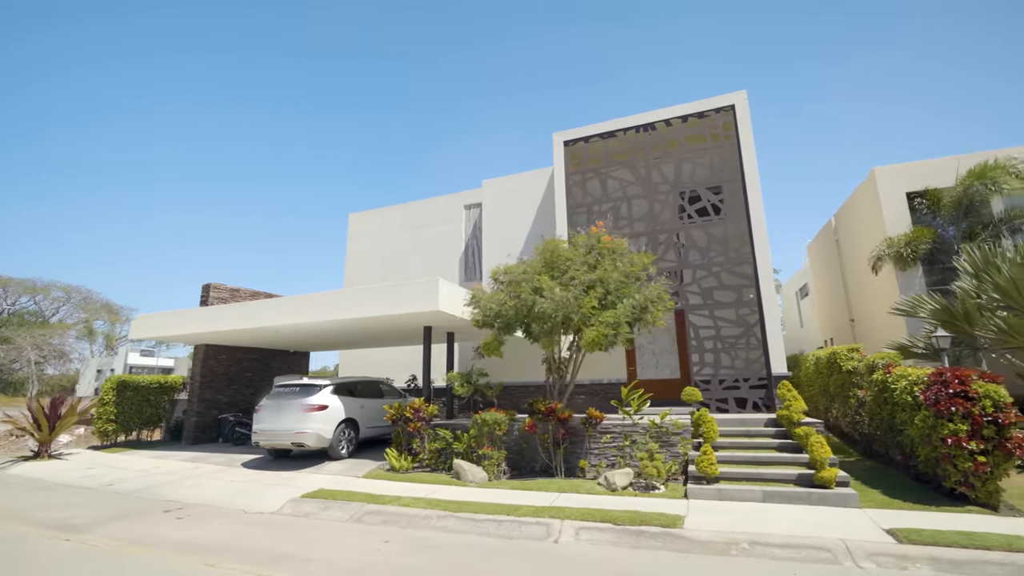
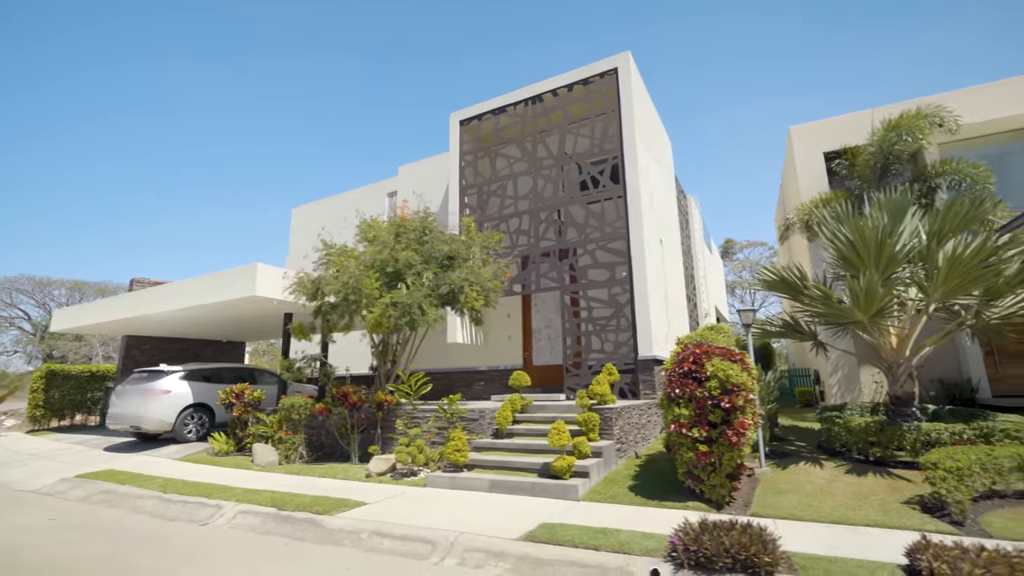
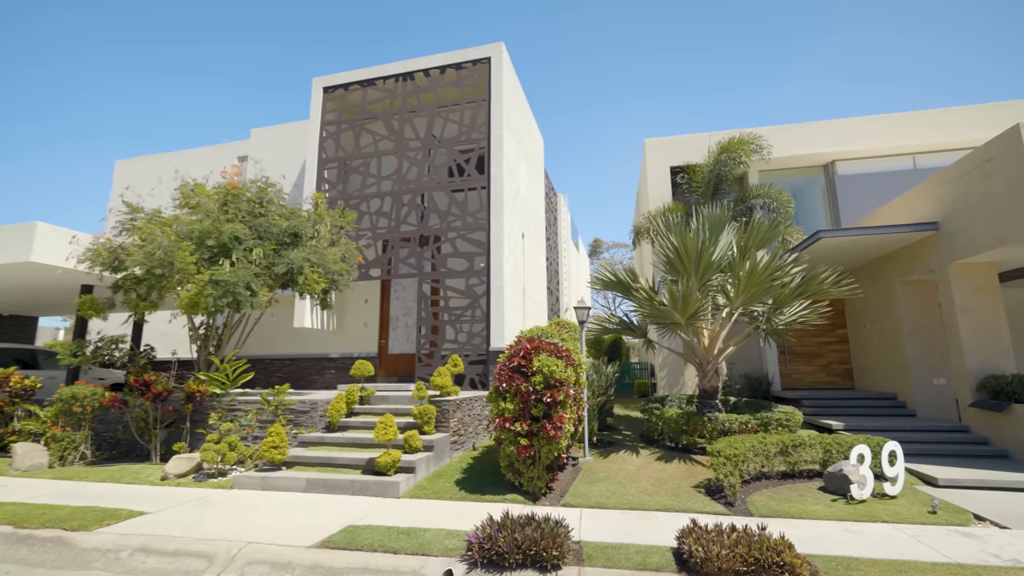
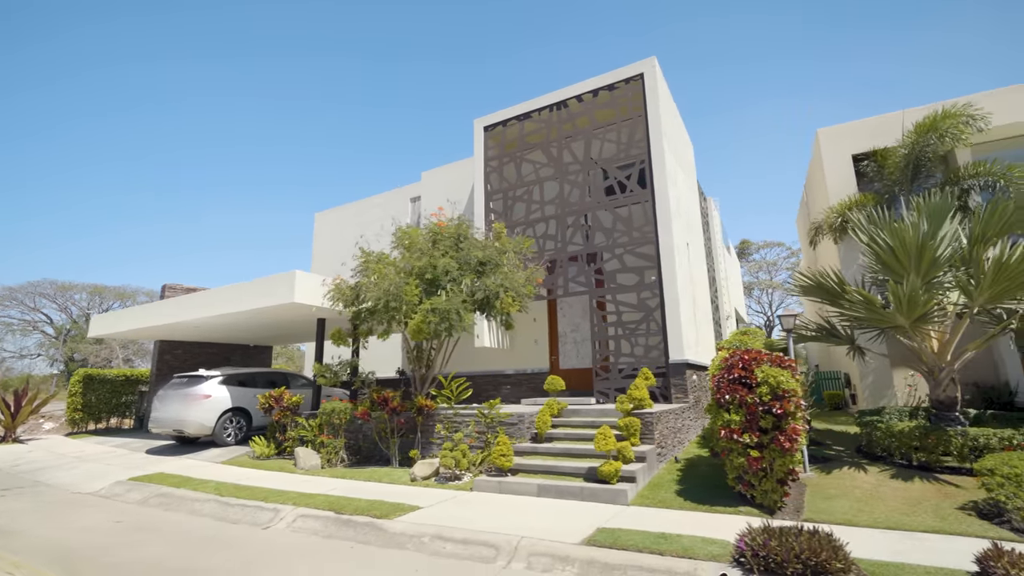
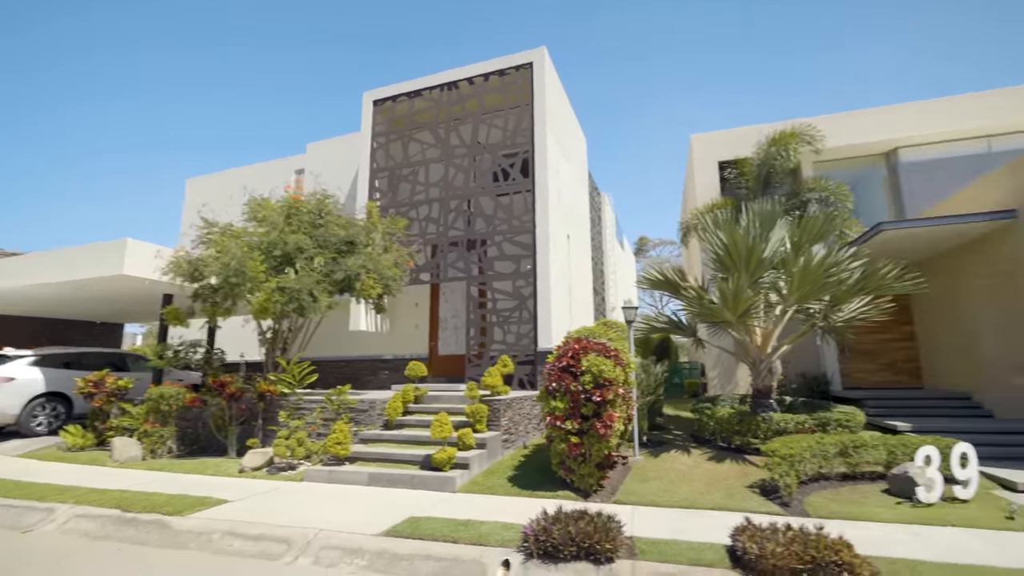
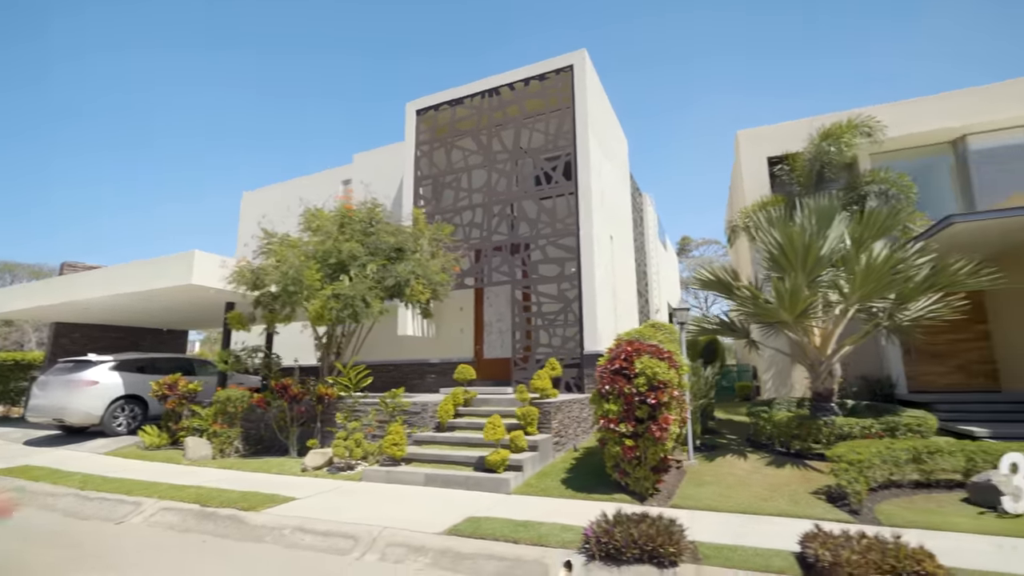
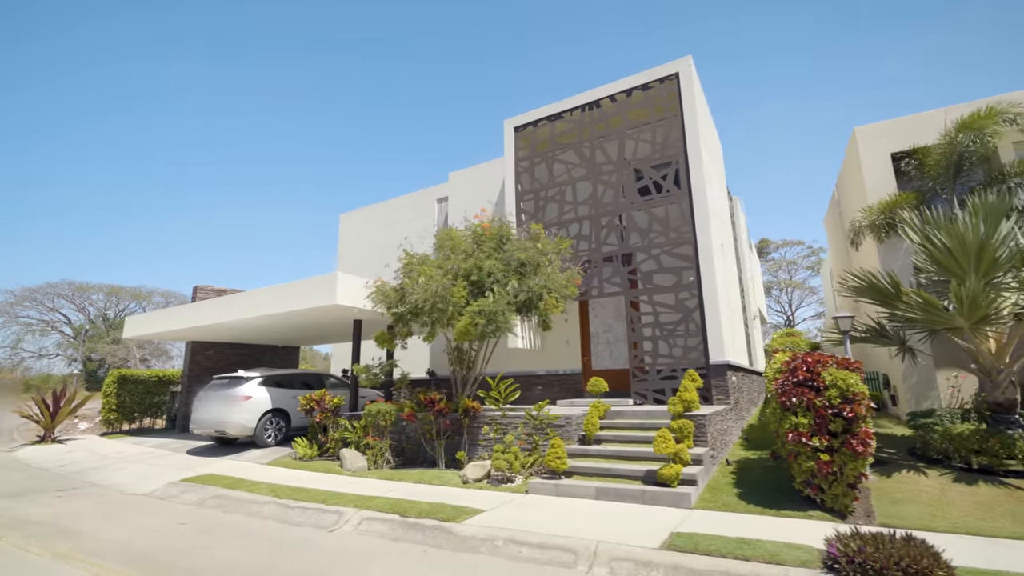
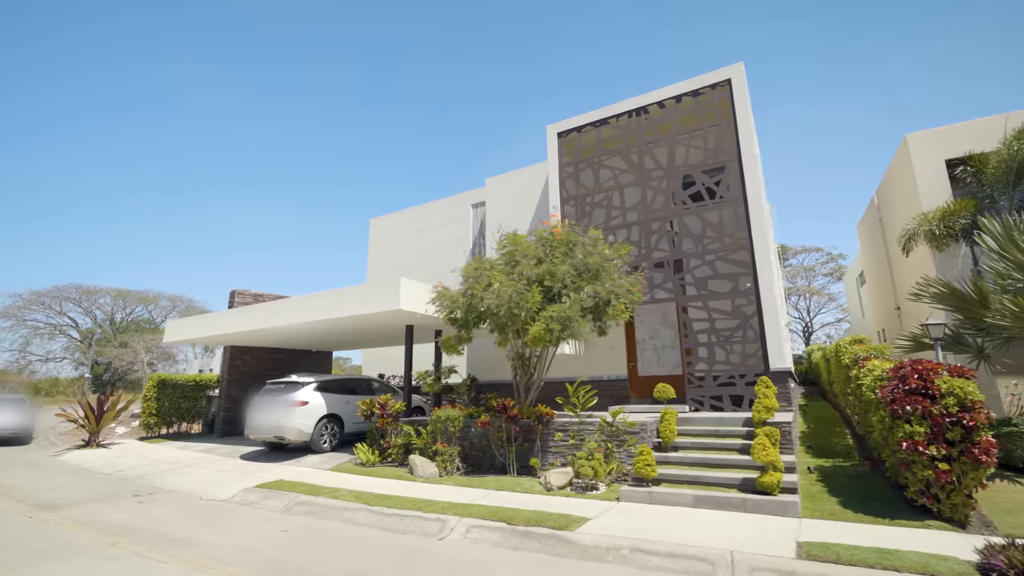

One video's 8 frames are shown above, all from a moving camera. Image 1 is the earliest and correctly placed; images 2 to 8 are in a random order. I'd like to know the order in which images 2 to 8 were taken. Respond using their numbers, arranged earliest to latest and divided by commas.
8, 7, 4, 2, 6, 5, 3
